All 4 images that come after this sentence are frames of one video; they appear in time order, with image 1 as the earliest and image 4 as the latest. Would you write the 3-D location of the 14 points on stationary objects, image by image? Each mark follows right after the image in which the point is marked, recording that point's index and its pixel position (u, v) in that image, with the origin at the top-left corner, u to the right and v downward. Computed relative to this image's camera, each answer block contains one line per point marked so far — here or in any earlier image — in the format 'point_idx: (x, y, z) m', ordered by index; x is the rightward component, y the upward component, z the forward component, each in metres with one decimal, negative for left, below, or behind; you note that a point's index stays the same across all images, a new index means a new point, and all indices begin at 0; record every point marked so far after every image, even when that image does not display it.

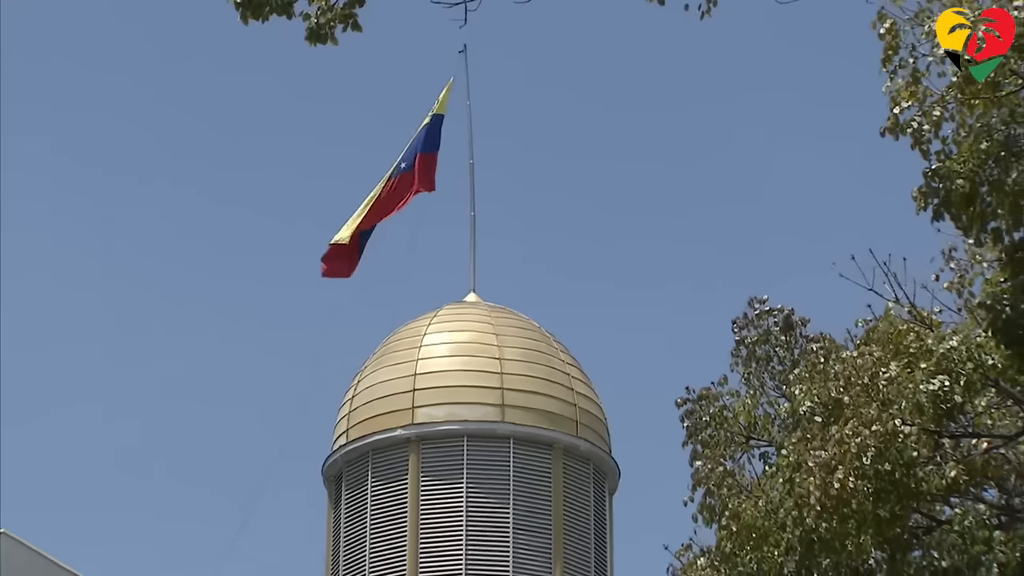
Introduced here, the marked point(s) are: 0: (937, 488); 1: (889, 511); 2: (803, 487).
0: (+2.2, -1.0, +9.9) m
1: (+1.9, -1.1, +9.9) m
2: (+1.5, -1.0, +10.2) m
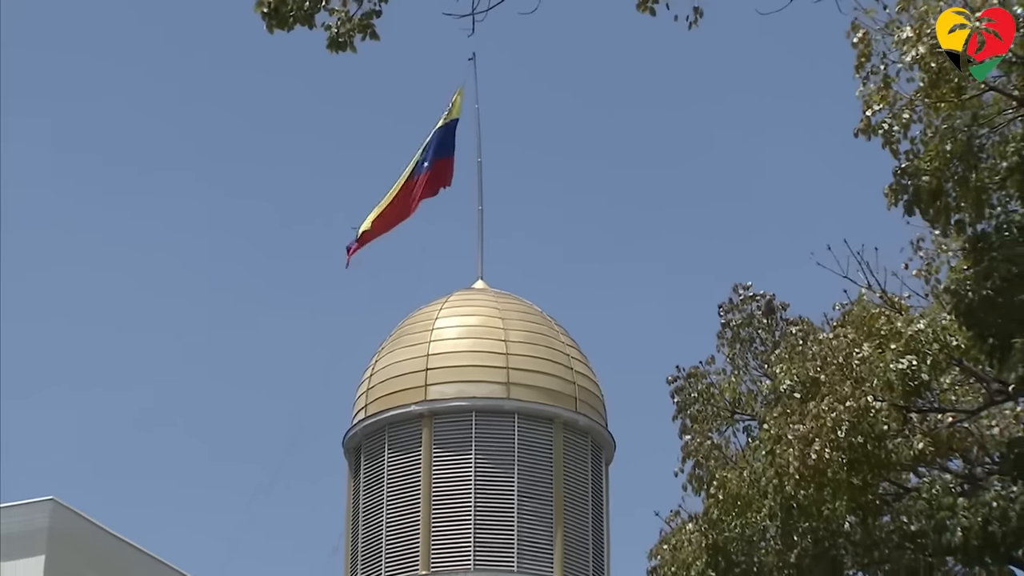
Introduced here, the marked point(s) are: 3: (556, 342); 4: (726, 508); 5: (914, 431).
0: (+2.2, -0.9, +10.9) m
1: (+1.9, -1.1, +10.8) m
2: (+1.5, -1.0, +11.2) m
3: (+0.4, -0.5, +19.5) m
4: (+1.2, -1.3, +11.6) m
5: (+2.3, -0.8, +11.1) m
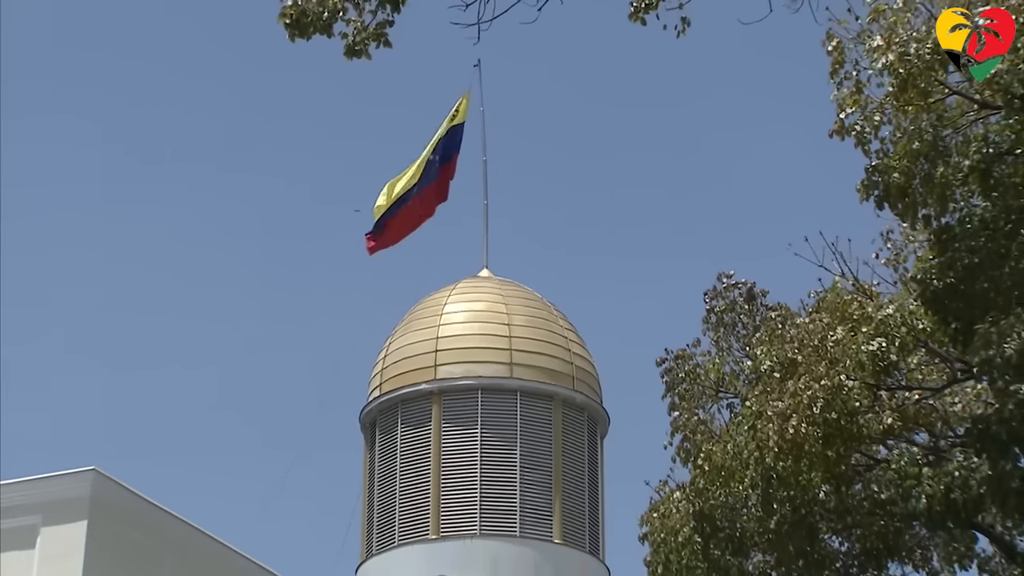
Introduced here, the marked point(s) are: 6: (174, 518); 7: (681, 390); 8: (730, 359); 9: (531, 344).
0: (+2.2, -0.9, +11.9) m
1: (+1.9, -1.0, +11.9) m
2: (+1.6, -0.9, +12.2) m
3: (+0.4, -0.4, +20.5) m
4: (+1.3, -1.2, +12.7) m
5: (+2.3, -0.7, +12.1) m
6: (-1.9, -1.4, +11.5) m
7: (+1.1, -0.7, +13.3) m
8: (+1.4, -0.5, +13.1) m
9: (+0.2, -0.6, +19.9) m
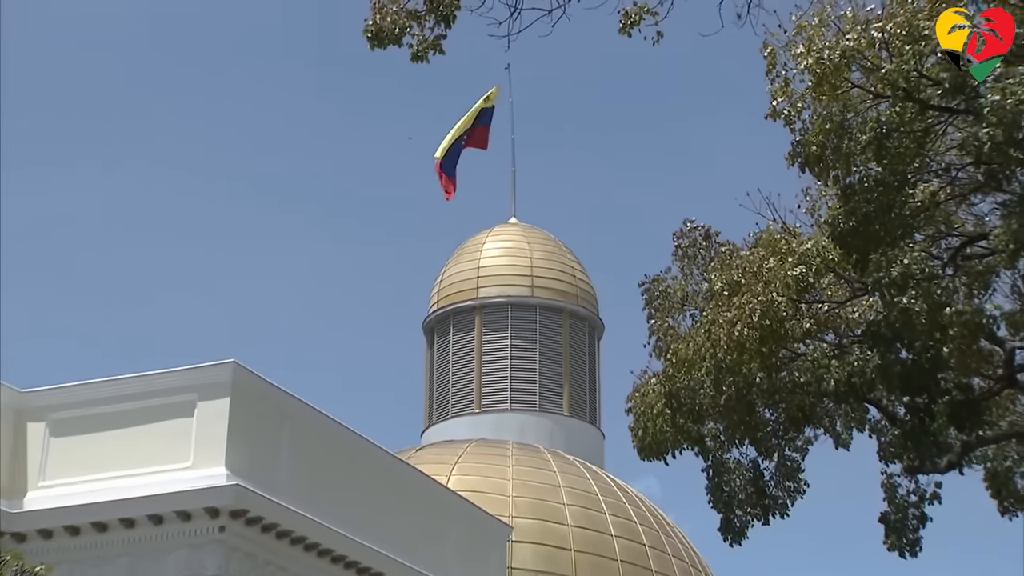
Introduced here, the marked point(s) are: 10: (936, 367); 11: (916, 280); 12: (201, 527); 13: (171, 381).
0: (+2.4, -0.4, +16.4) m
1: (+2.1, -0.5, +16.4) m
2: (+1.7, -0.4, +16.8) m
3: (+0.7, +0.2, +25.1) m
4: (+1.5, -0.7, +17.2) m
5: (+2.5, -0.2, +16.7) m
6: (-1.7, -0.9, +16.1) m
7: (+1.3, -0.2, +17.9) m
8: (+1.6, 0.0, +17.7) m
9: (+0.5, 0.0, +24.5) m
10: (+3.4, -0.6, +15.8) m
11: (+3.2, +0.1, +15.8) m
12: (-2.4, -1.8, +15.0) m
13: (-2.7, -0.7, +15.6) m
